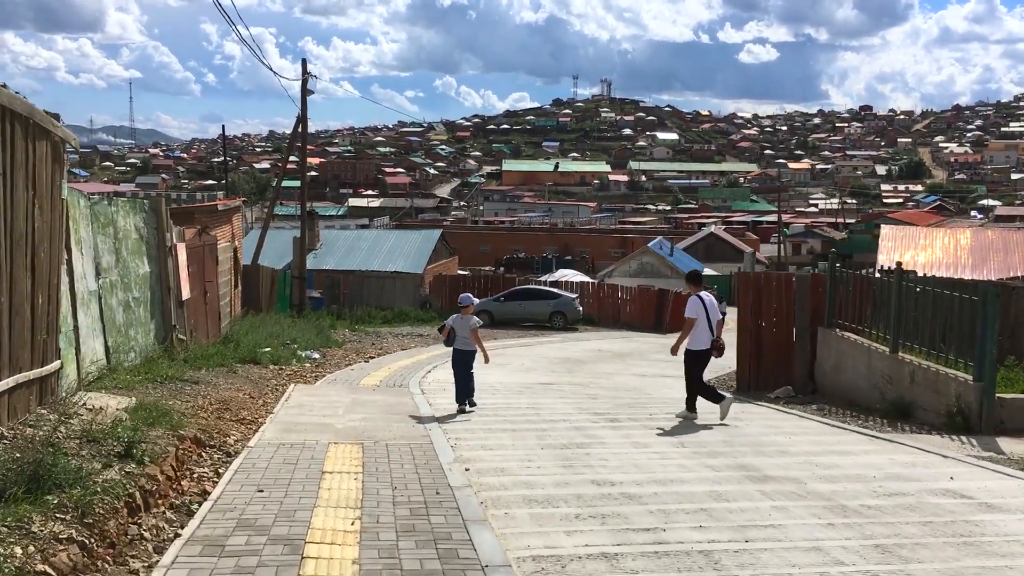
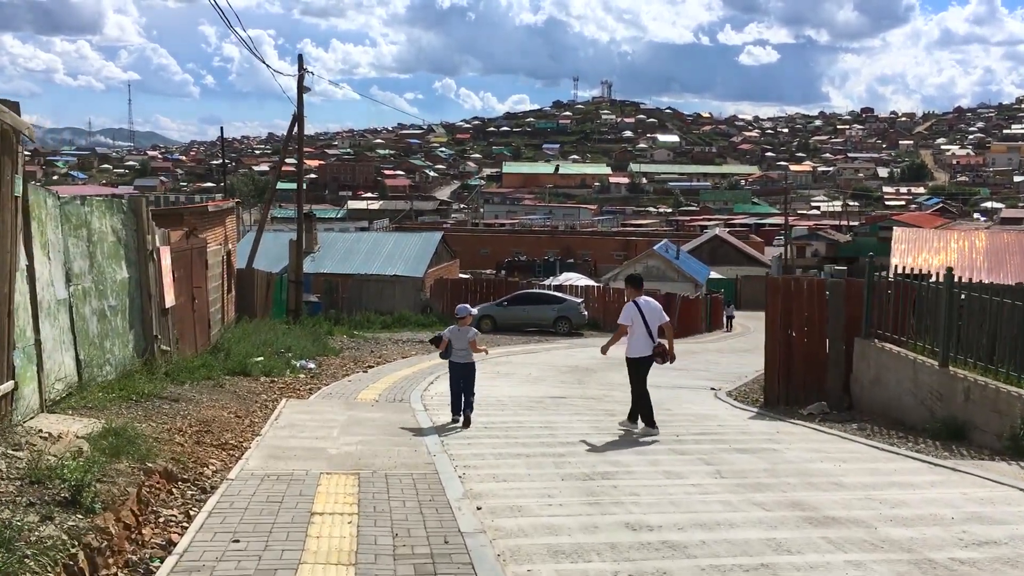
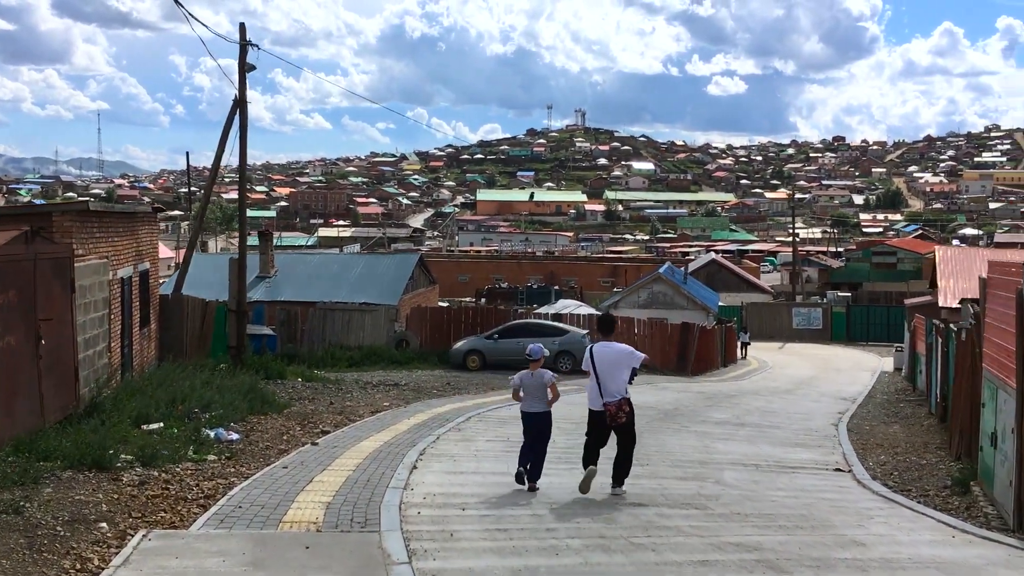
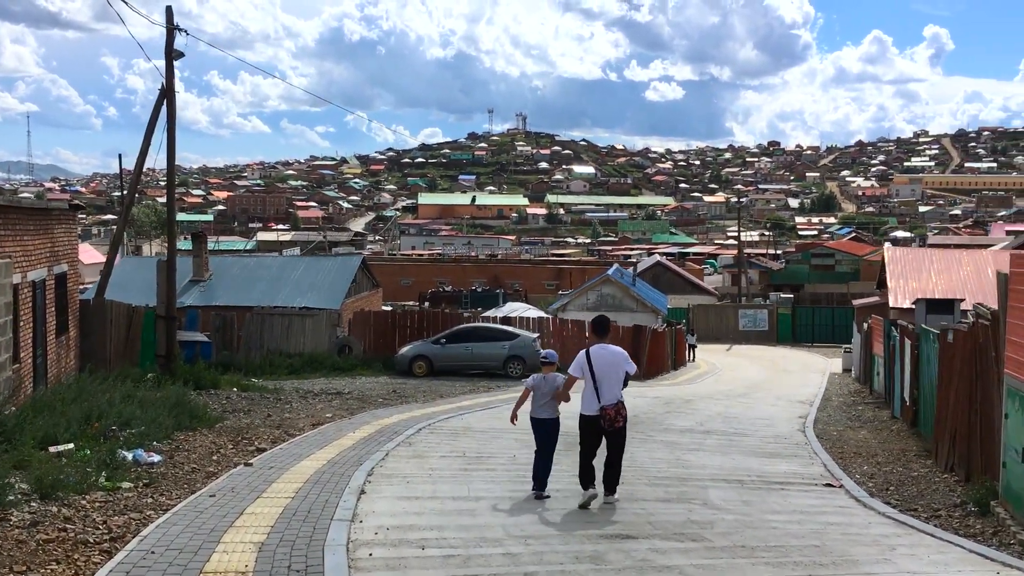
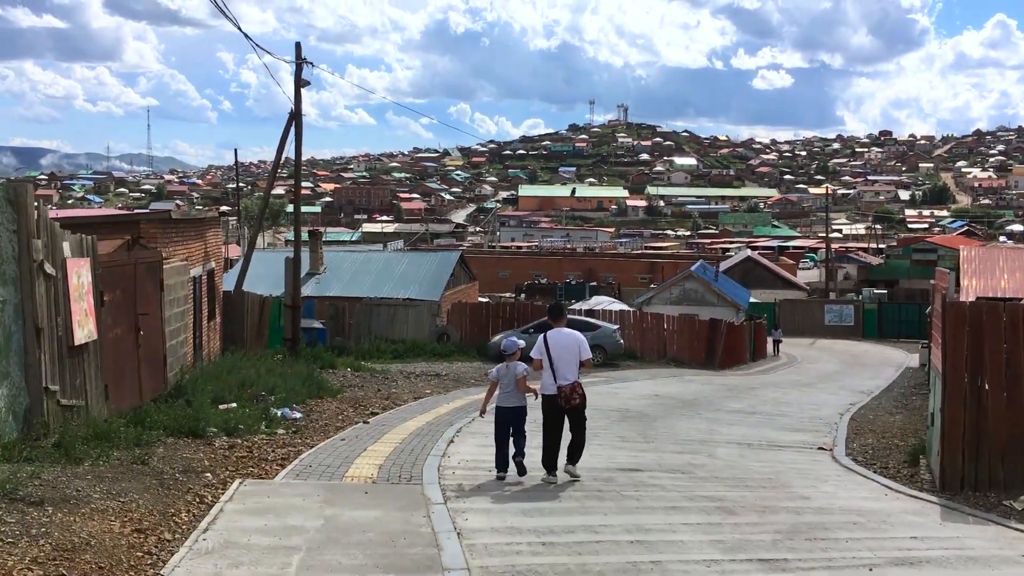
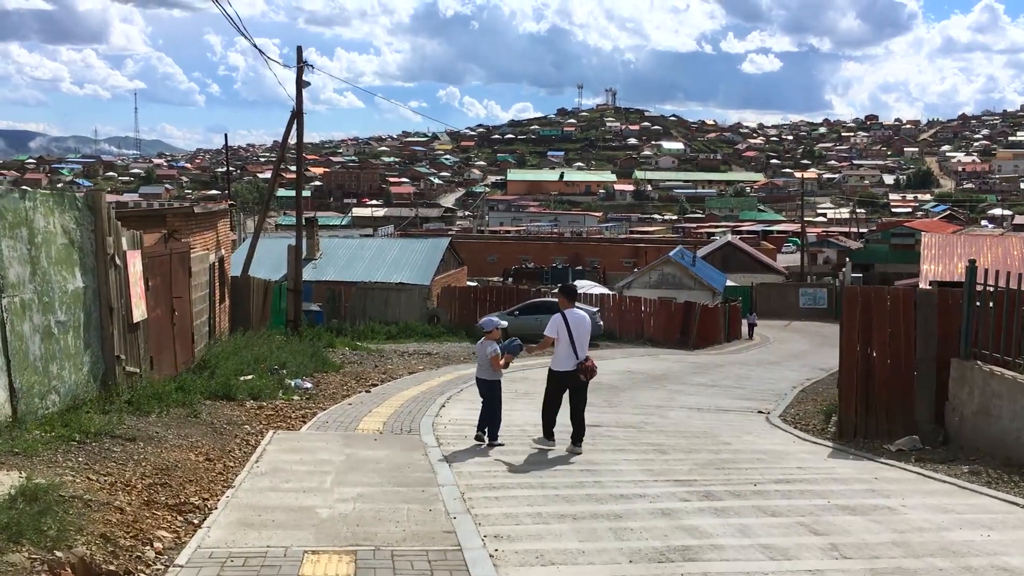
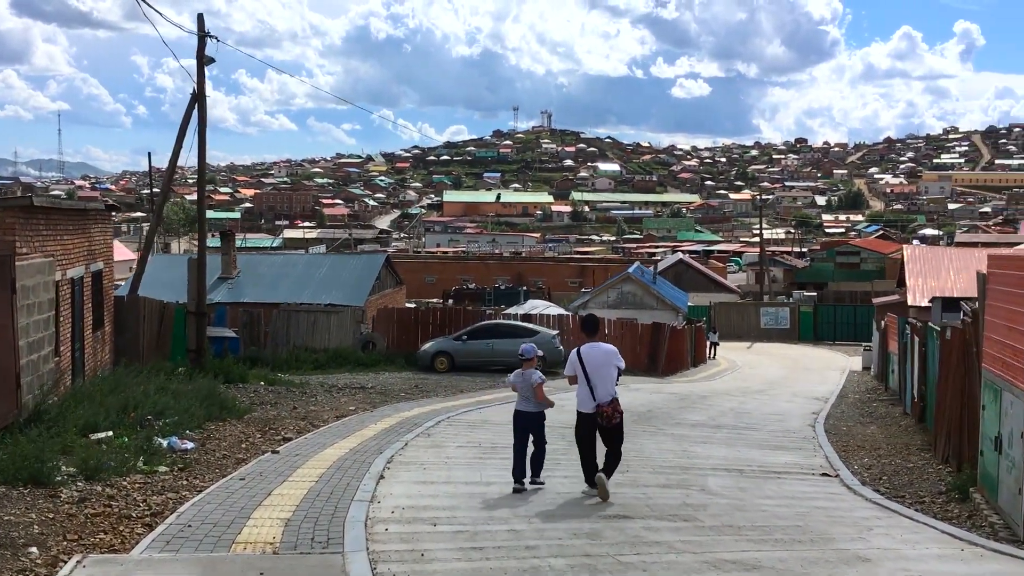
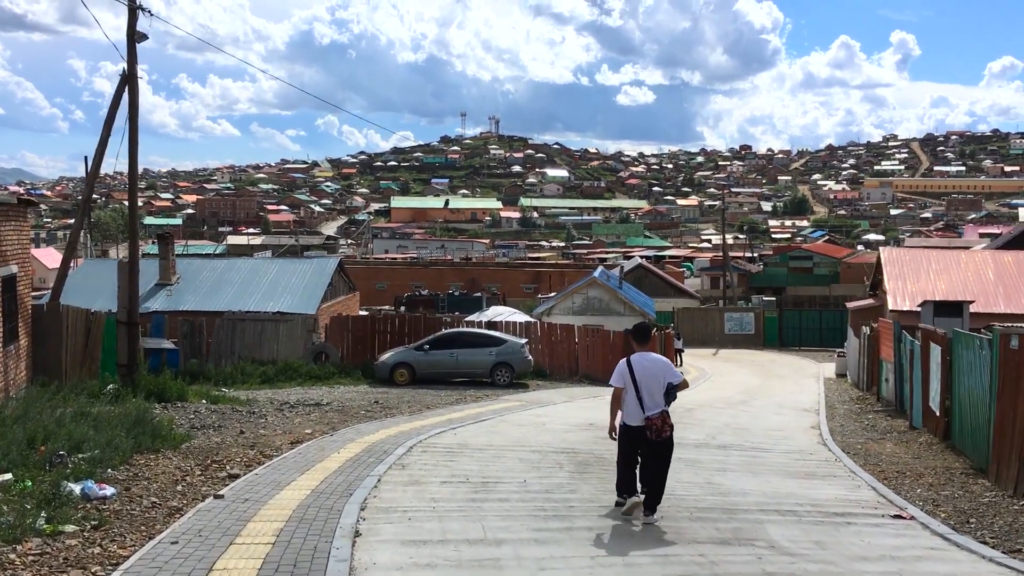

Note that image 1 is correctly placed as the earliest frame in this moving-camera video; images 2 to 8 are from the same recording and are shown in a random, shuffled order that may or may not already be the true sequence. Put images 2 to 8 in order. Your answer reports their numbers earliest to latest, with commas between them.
2, 6, 5, 3, 7, 4, 8
